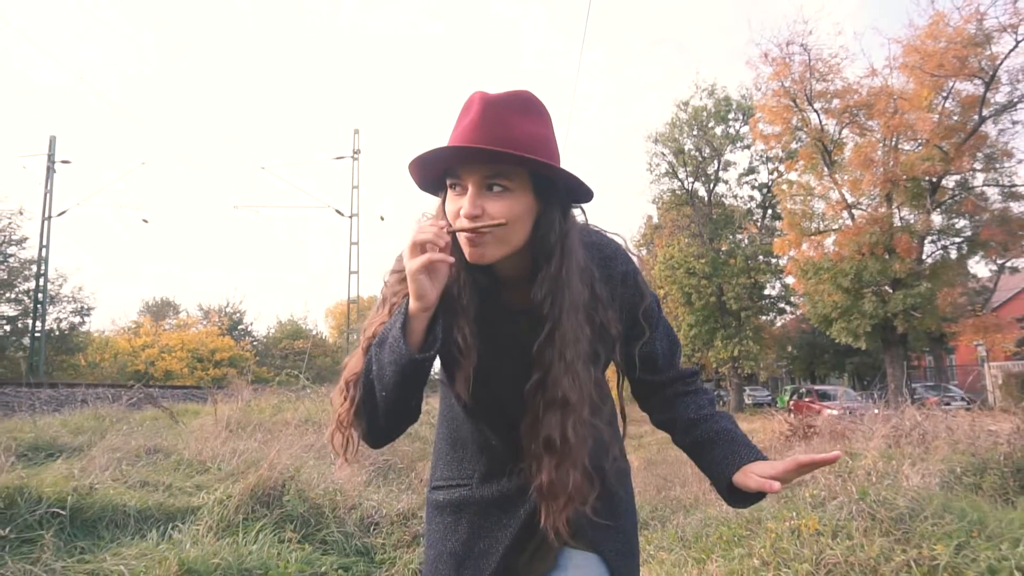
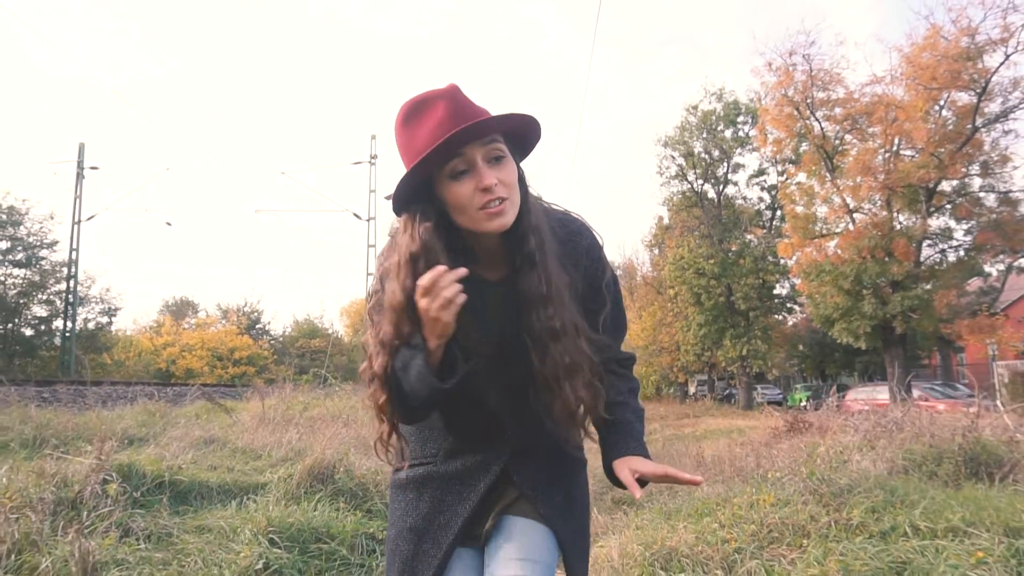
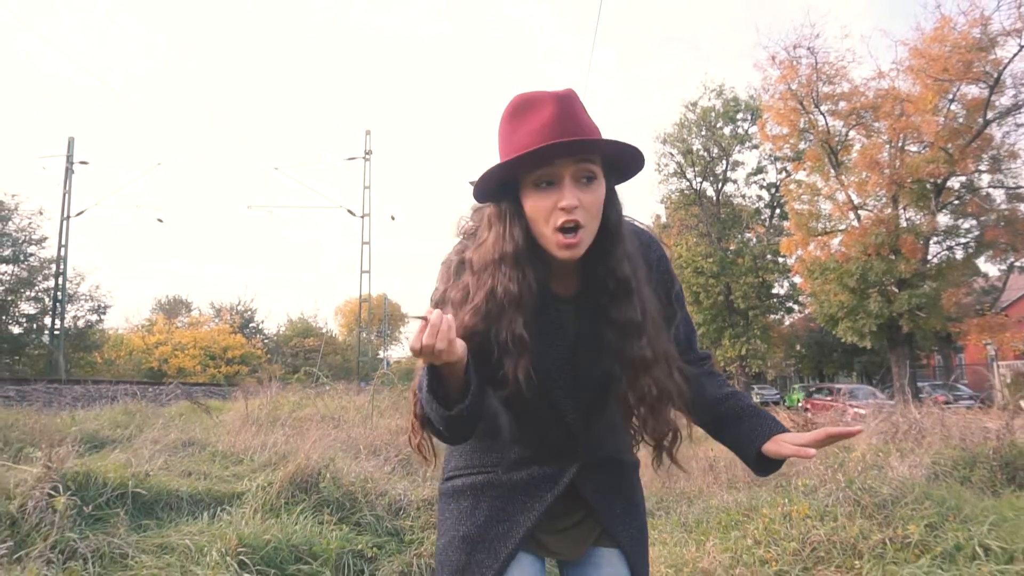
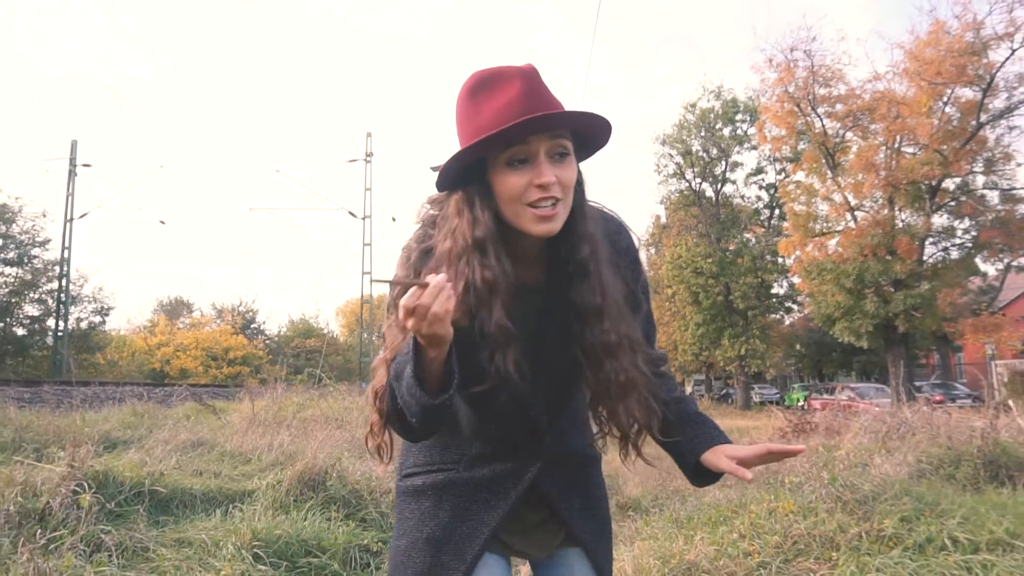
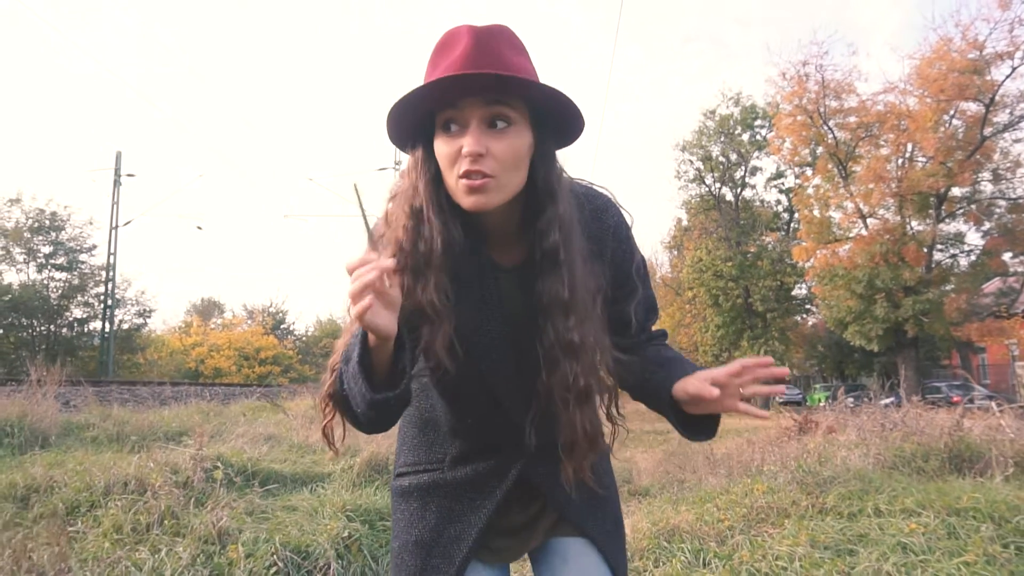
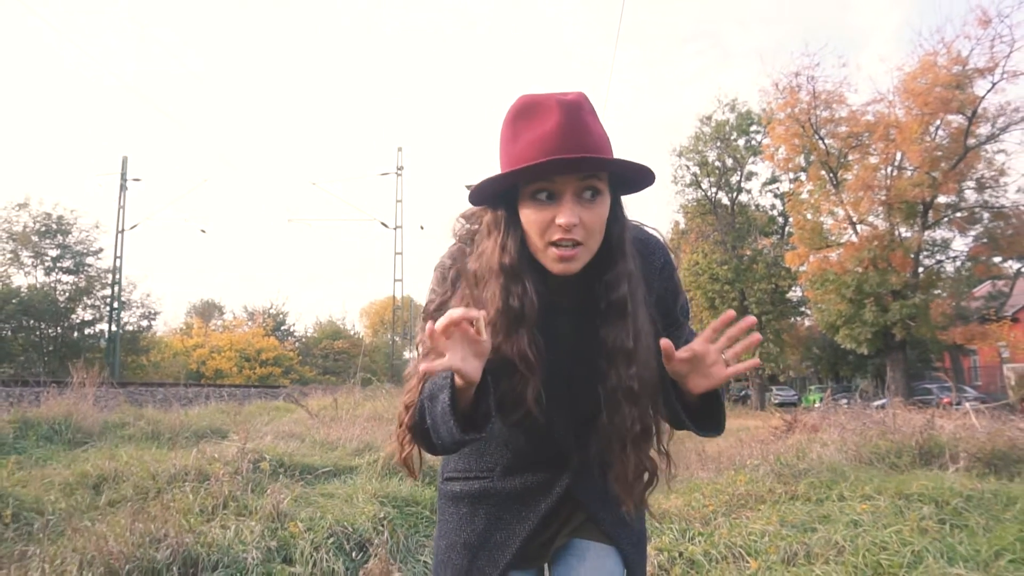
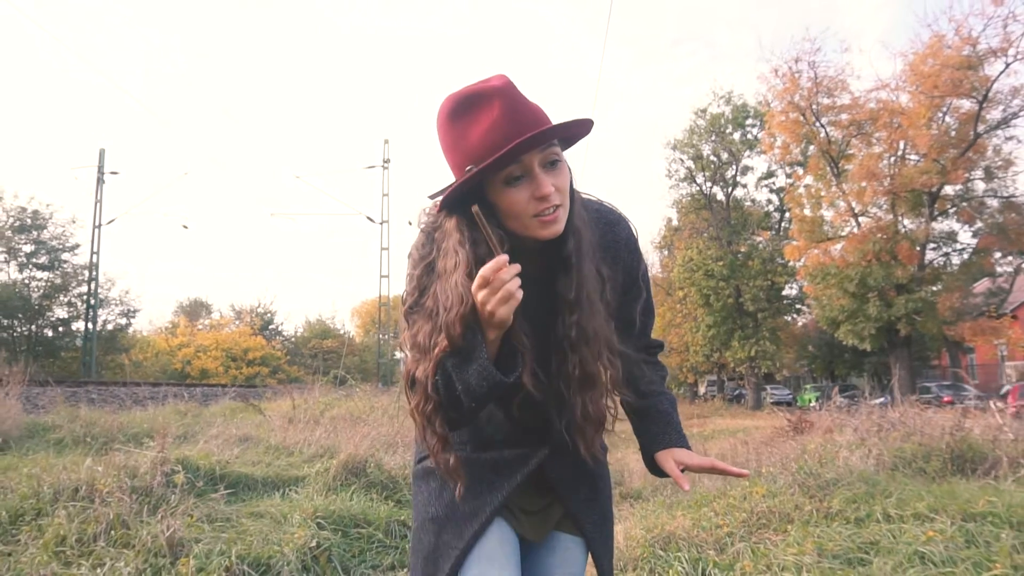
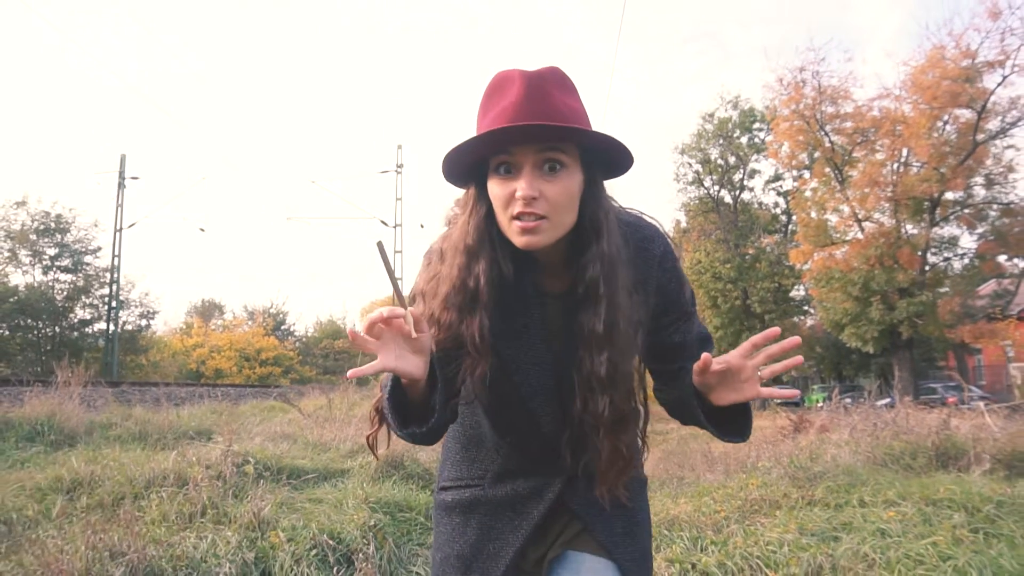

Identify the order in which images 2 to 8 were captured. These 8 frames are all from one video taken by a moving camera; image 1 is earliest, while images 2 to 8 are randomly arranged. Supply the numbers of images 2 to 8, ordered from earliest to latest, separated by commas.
3, 4, 2, 7, 5, 8, 6
